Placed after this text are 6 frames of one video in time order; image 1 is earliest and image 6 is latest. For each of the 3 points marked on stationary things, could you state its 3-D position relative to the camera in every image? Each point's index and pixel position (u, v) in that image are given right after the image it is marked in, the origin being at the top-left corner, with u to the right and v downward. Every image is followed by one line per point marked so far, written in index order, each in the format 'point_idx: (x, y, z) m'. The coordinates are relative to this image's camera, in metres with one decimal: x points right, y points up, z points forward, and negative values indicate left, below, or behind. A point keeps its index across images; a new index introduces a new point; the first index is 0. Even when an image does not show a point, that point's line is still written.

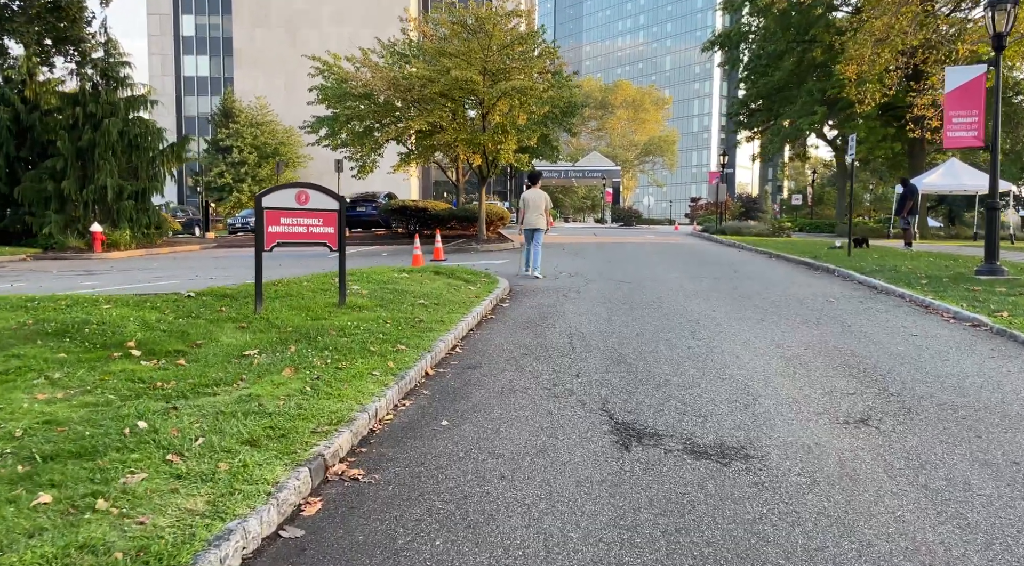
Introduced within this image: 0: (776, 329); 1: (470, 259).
0: (+2.6, -0.5, +8.3) m
1: (-0.9, +0.5, +18.7) m
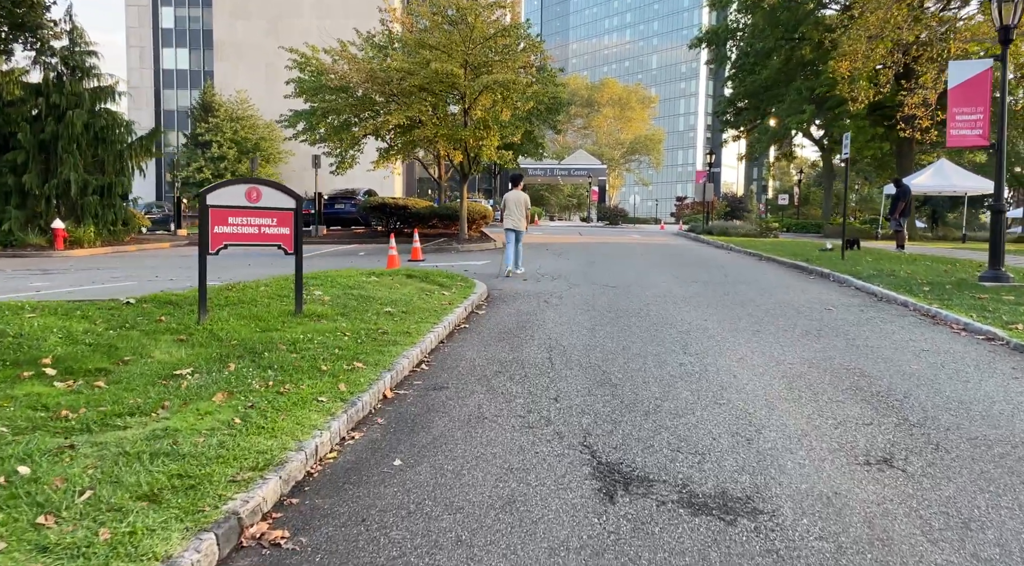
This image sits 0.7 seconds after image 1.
0: (+2.4, -0.5, +7.6) m
1: (-1.3, +0.5, +18.0) m
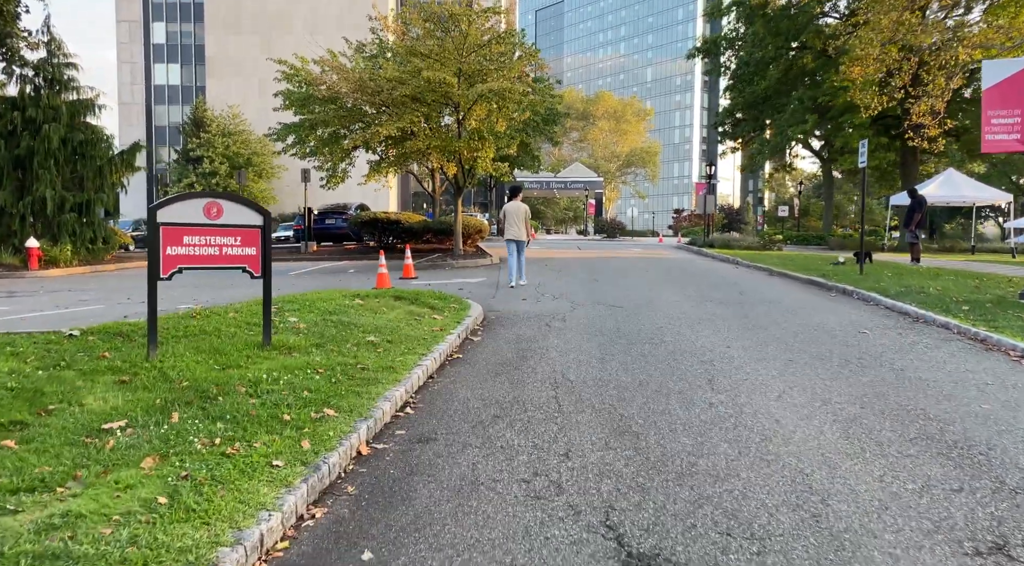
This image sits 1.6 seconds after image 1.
0: (+2.4, -0.7, +6.6) m
1: (-1.4, +0.1, +17.0) m
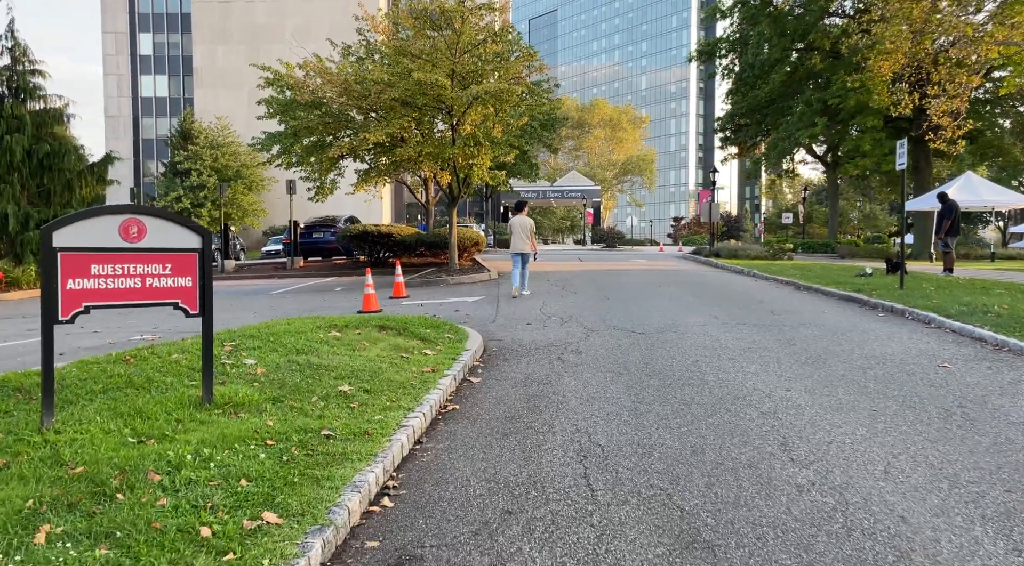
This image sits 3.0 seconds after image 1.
0: (+2.4, -0.9, +5.1) m
1: (-1.4, -0.2, +15.5) m
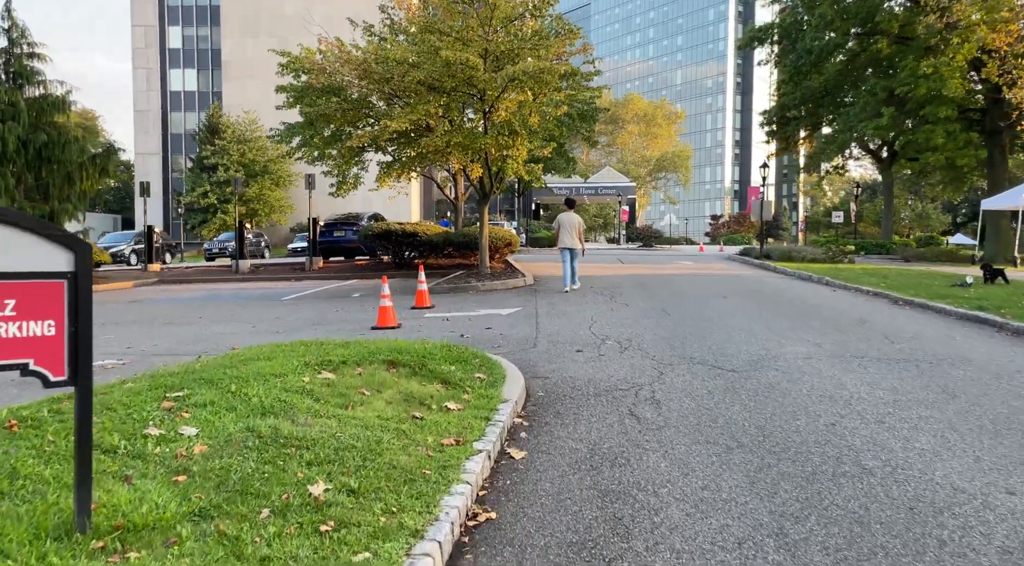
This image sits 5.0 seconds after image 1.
0: (+2.7, -1.1, +2.8) m
1: (-0.7, -0.4, +13.3) m
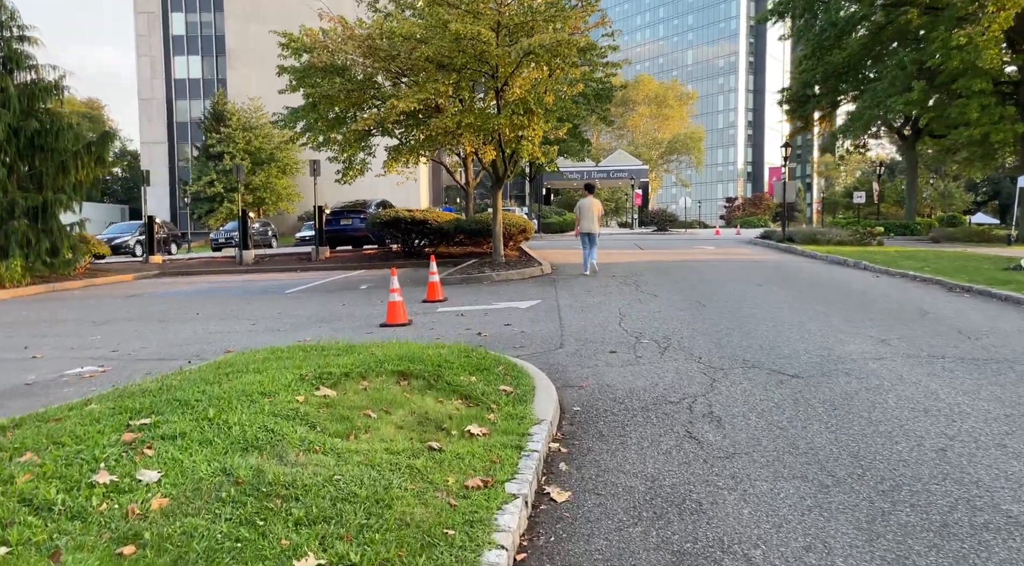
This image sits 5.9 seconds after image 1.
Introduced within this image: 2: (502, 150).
0: (+2.9, -1.1, +1.8) m
1: (-0.4, -0.2, +12.3) m
2: (-0.2, +2.7, +16.6) m
